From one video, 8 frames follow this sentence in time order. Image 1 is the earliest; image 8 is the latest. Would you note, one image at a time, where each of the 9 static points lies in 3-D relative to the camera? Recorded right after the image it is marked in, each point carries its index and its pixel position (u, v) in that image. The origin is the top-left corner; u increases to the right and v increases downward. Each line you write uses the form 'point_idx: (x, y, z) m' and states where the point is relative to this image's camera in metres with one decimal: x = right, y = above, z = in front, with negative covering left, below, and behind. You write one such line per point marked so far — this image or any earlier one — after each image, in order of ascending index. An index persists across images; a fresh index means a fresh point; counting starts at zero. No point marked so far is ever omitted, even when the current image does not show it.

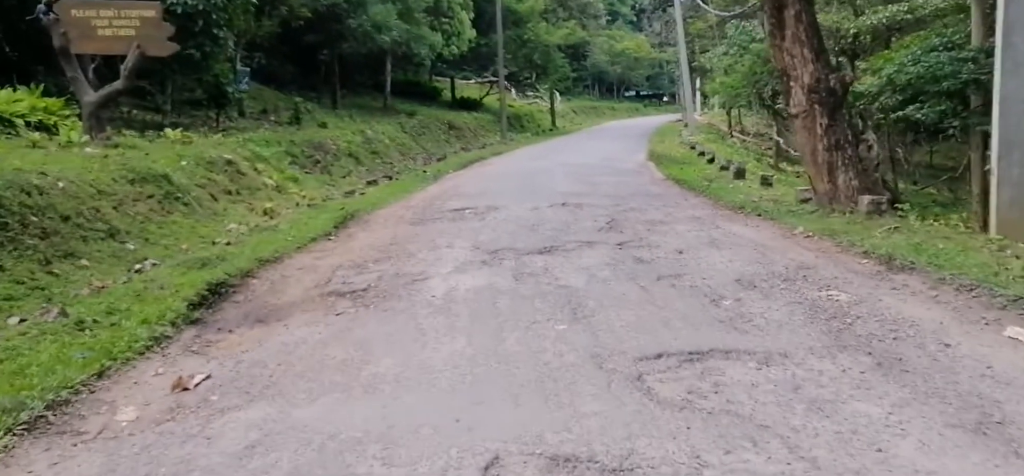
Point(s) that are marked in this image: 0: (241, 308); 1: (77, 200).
0: (-2.3, -0.6, +6.7) m
1: (-4.4, +0.4, +8.2) m
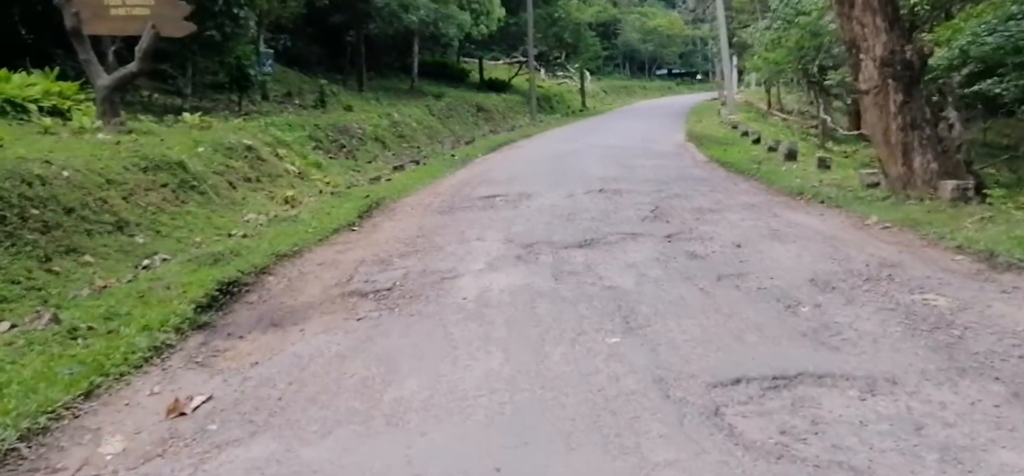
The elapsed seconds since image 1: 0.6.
0: (-2.0, -0.5, +6.1) m
1: (-4.1, +0.5, +7.6) m
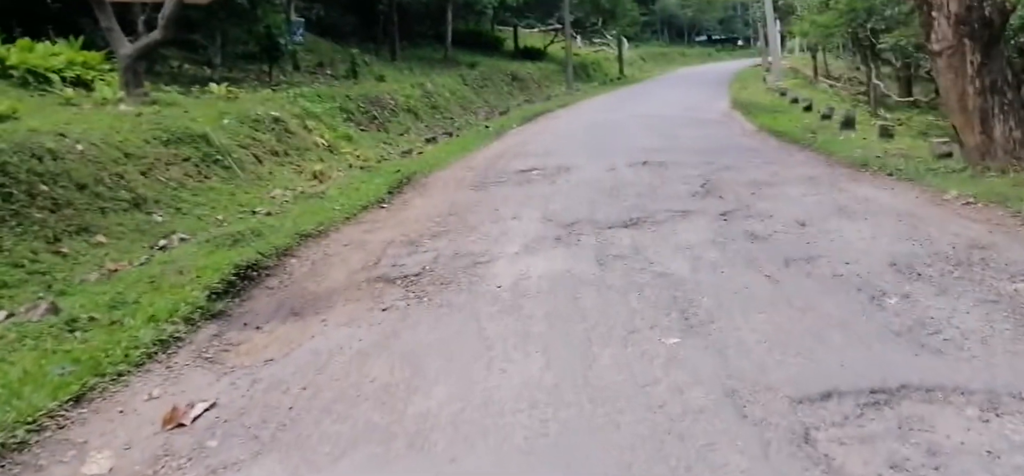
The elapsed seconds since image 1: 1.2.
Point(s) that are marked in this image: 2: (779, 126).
0: (-1.7, -0.4, +5.6) m
1: (-3.7, +0.6, +7.2) m
2: (+4.6, +1.7, +14.1) m
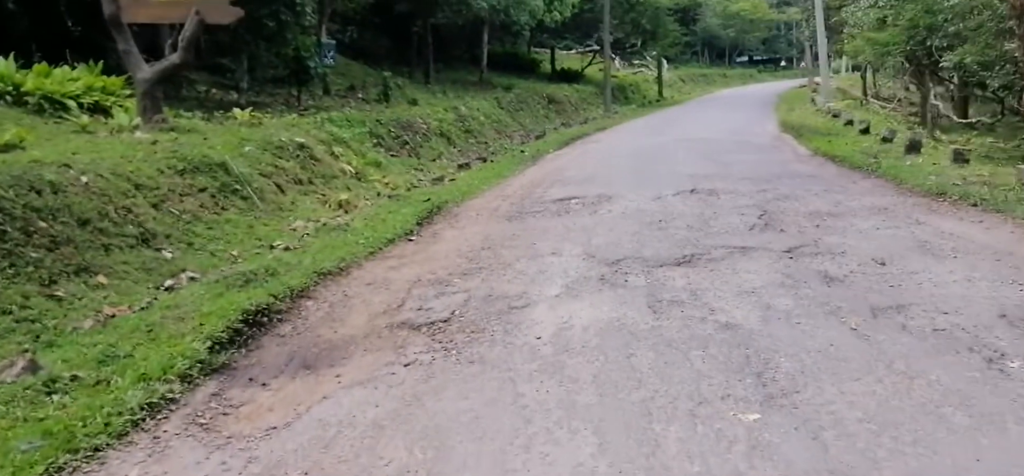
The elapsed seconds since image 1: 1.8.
0: (-1.4, -0.7, +5.0) m
1: (-3.4, +0.3, +6.7) m
2: (+5.2, +1.2, +13.3) m
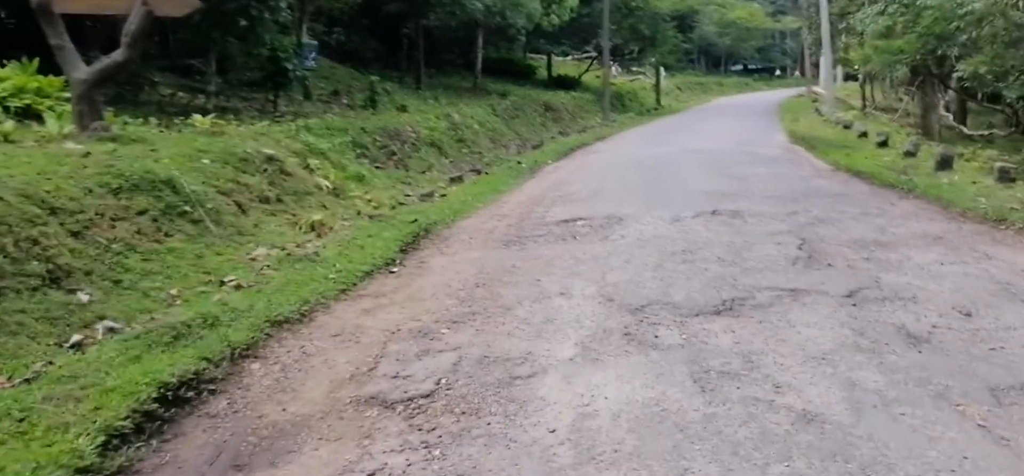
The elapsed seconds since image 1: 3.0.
0: (-1.4, -0.9, +3.8) m
1: (-3.4, +0.1, +5.5) m
2: (+5.1, +0.8, +12.2) m
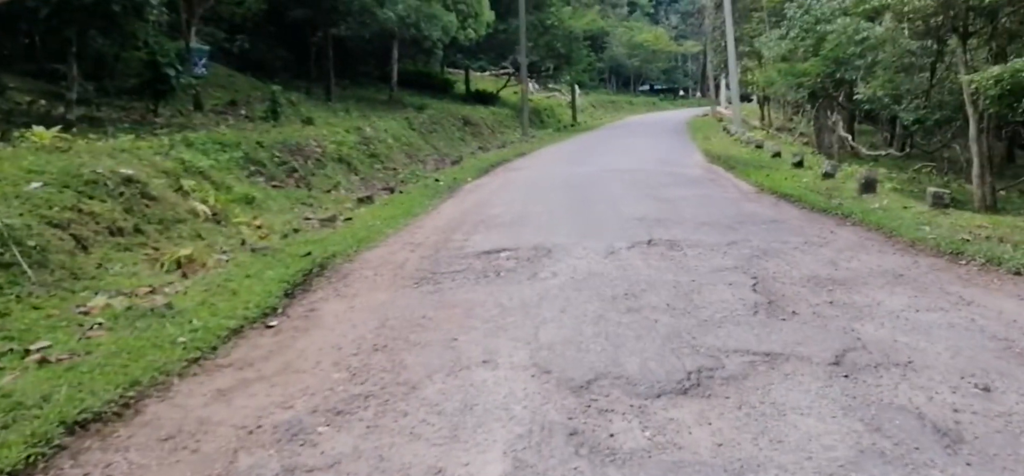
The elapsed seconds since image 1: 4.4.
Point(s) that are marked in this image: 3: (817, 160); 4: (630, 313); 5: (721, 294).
0: (-1.7, -1.2, +2.3) m
1: (-3.9, -0.2, +3.8) m
2: (+3.9, +0.4, +11.4) m
3: (+7.2, +1.9, +19.2) m
4: (+0.8, -0.5, +5.5) m
5: (+1.6, -0.4, +6.0) m
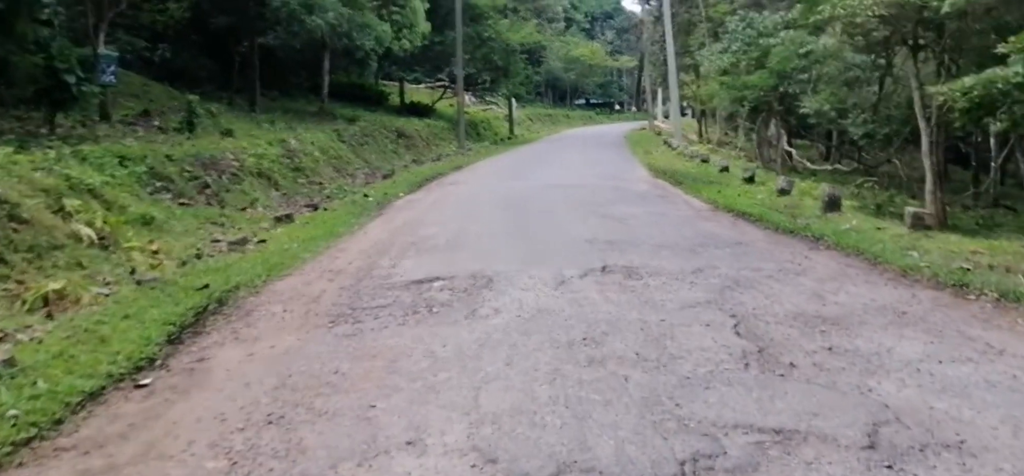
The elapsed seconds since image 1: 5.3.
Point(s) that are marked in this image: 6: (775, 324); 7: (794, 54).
0: (-1.8, -1.3, +1.0) m
1: (-4.1, -0.4, +2.3) m
2: (+3.1, +0.1, +10.5) m
3: (+5.8, +1.5, +18.6) m
4: (+0.5, -0.7, +4.3) m
5: (+1.2, -0.7, +4.9) m
6: (+1.9, -0.6, +5.7) m
7: (+6.9, +4.4, +19.7) m
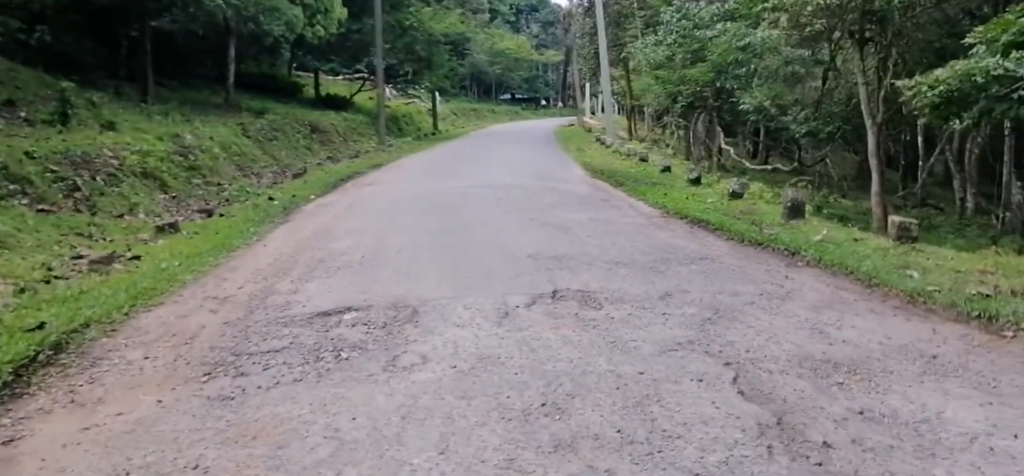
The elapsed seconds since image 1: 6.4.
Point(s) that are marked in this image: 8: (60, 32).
0: (-1.7, -1.5, -0.6) m
1: (-4.1, -0.6, +0.6) m
2: (+2.4, 0.0, +9.3) m
3: (+4.3, +1.4, +17.6) m
4: (+0.2, -0.9, +3.0) m
5: (+0.9, -0.8, +3.6) m
6: (+1.5, -0.7, +4.4) m
7: (+5.3, +4.4, +18.8) m
8: (-10.6, +4.9, +18.9) m
